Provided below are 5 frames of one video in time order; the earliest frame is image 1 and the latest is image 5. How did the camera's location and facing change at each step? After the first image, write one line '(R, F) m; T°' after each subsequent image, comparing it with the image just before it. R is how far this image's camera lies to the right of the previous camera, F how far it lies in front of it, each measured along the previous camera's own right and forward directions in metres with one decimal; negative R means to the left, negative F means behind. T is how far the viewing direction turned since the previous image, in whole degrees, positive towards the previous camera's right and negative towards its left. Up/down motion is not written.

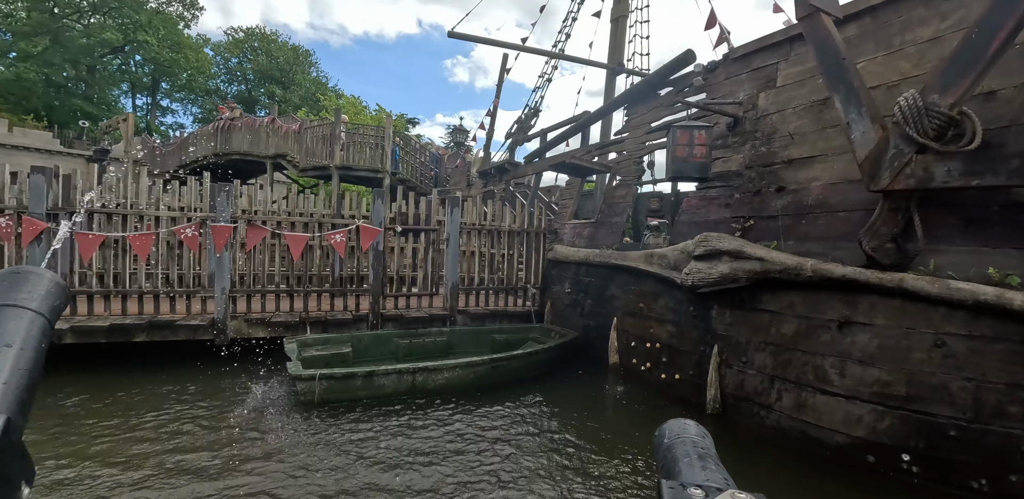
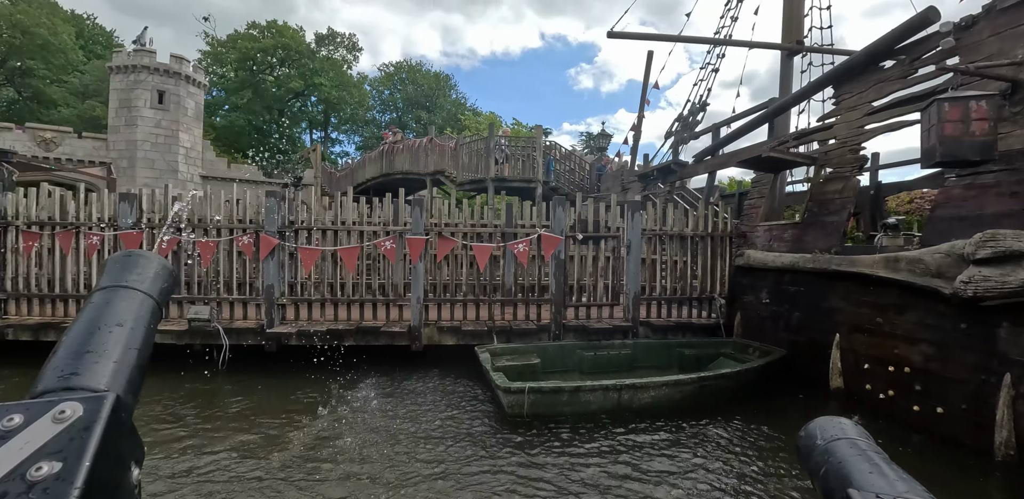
(-0.8, +0.3) m; -15°
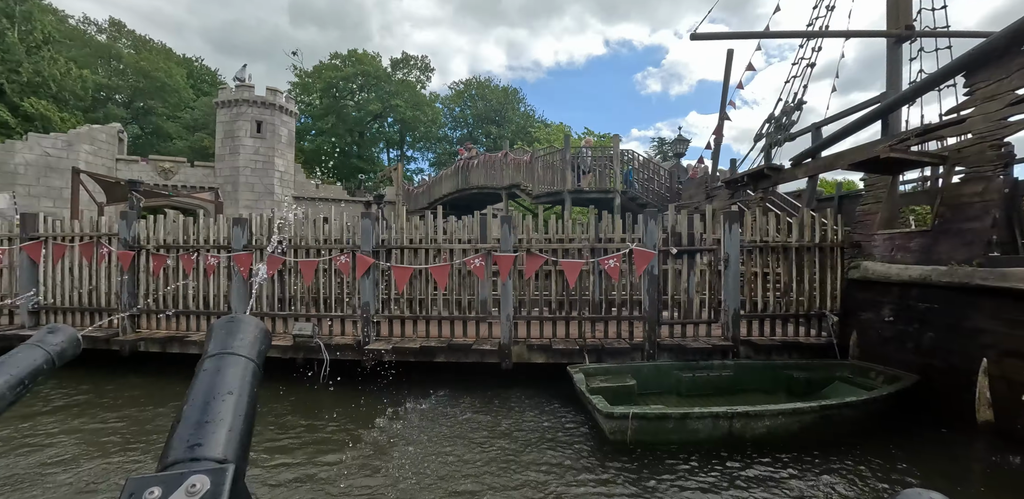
(-0.3, +0.1) m; -8°
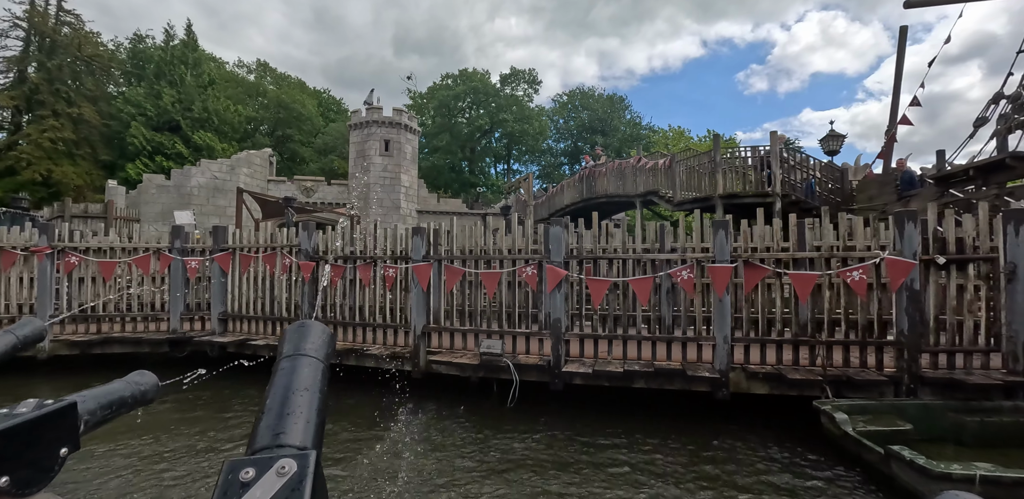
(-1.3, +0.7) m; -11°
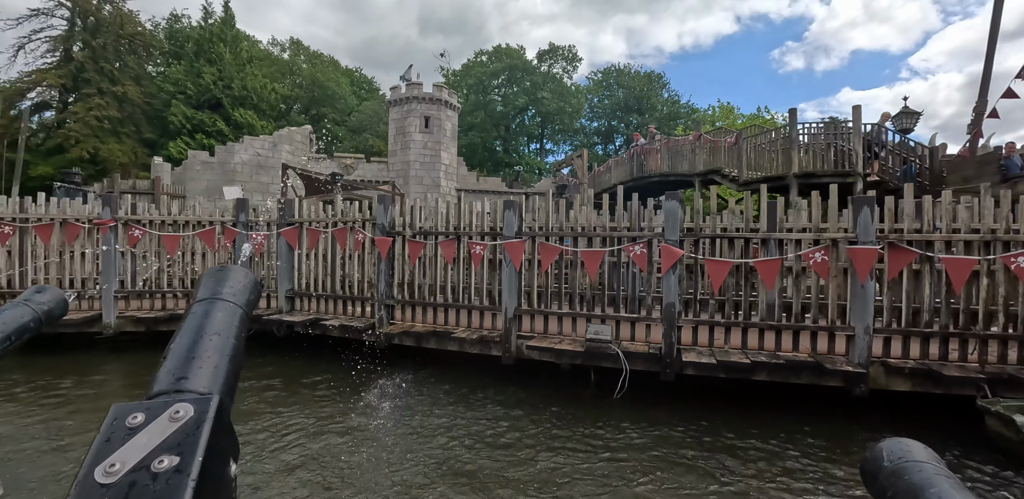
(-0.9, +0.6) m; -3°
